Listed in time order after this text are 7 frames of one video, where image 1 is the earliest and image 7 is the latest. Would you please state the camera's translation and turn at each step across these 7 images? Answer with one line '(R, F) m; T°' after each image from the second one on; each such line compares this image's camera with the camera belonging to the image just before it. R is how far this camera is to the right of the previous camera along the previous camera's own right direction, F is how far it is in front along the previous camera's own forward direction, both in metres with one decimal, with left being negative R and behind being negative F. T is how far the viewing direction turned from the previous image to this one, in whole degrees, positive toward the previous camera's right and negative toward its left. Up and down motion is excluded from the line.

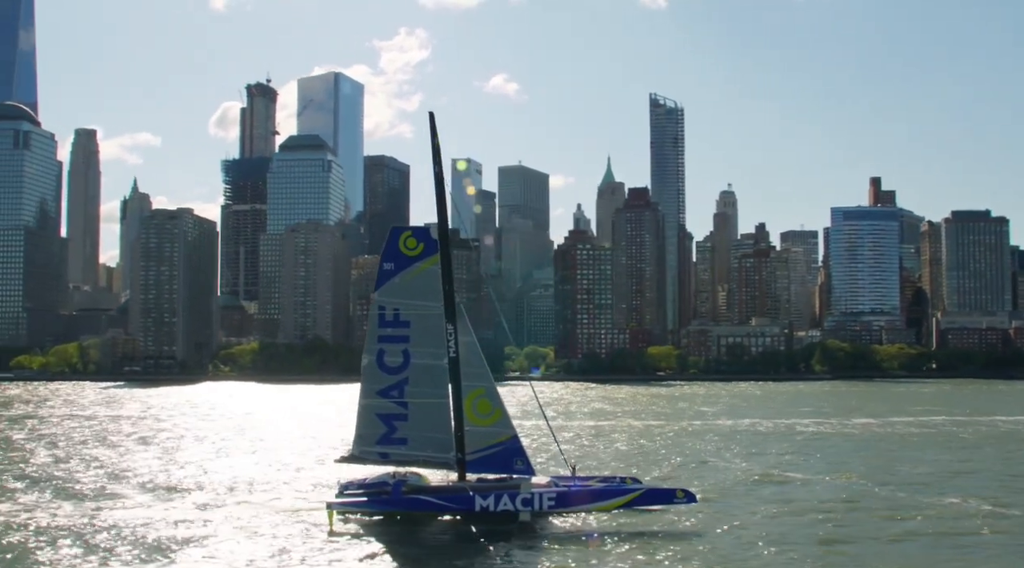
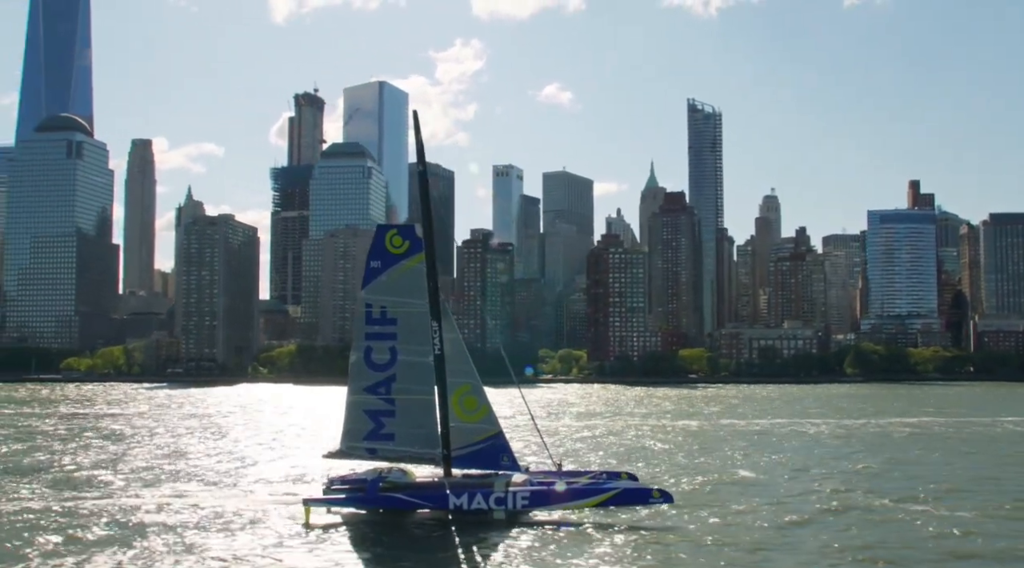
(+3.9, -1.1) m; -4°
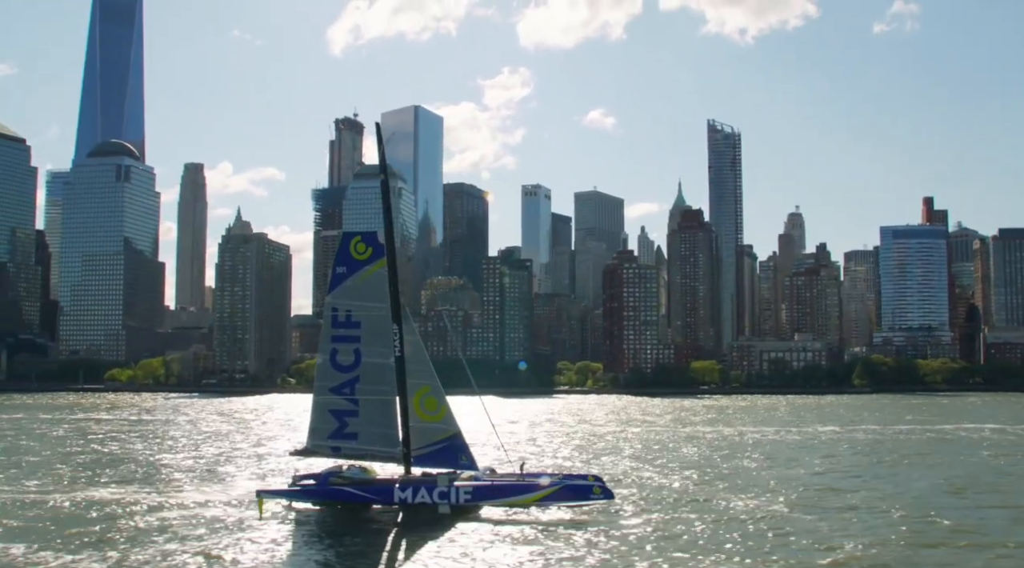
(+5.8, -3.9) m; -4°
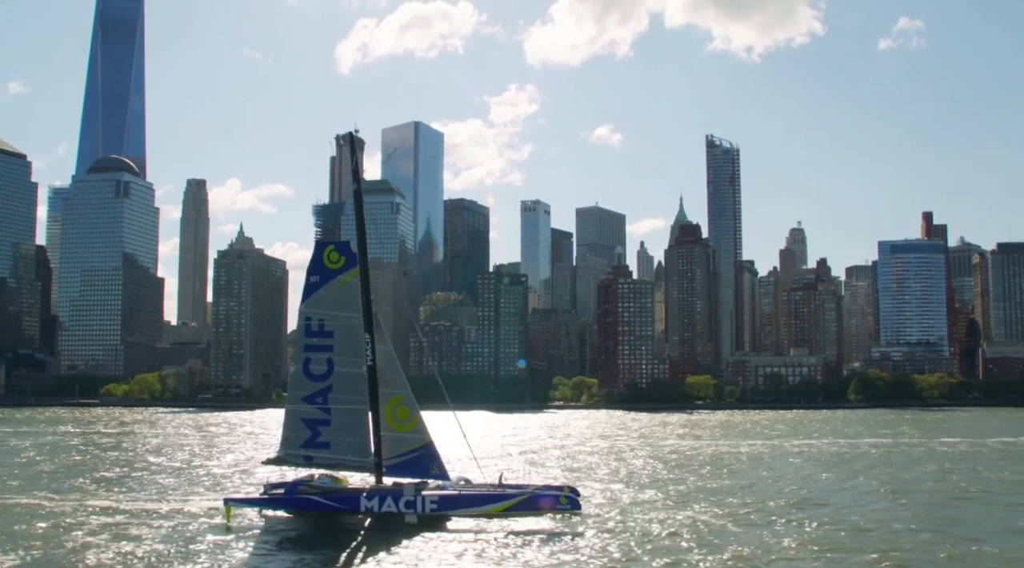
(+2.1, +0.3) m; -1°
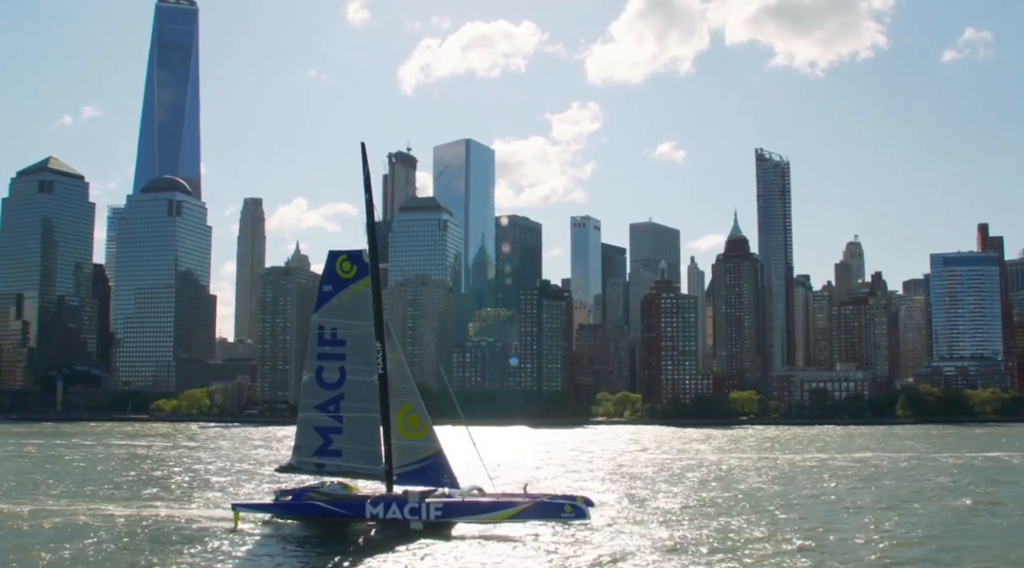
(+3.0, +0.2) m; -4°
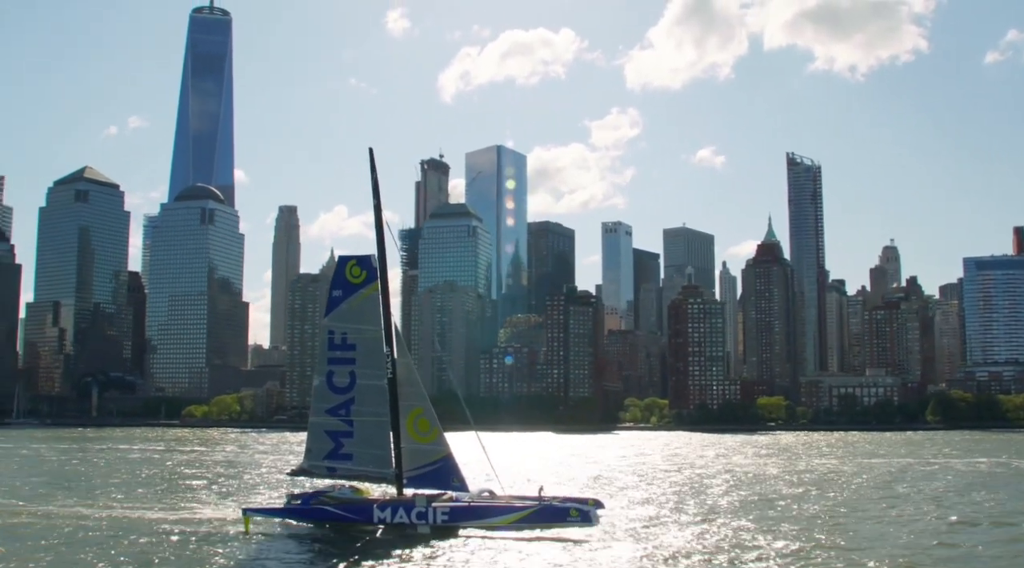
(+1.8, -0.1) m; -2°
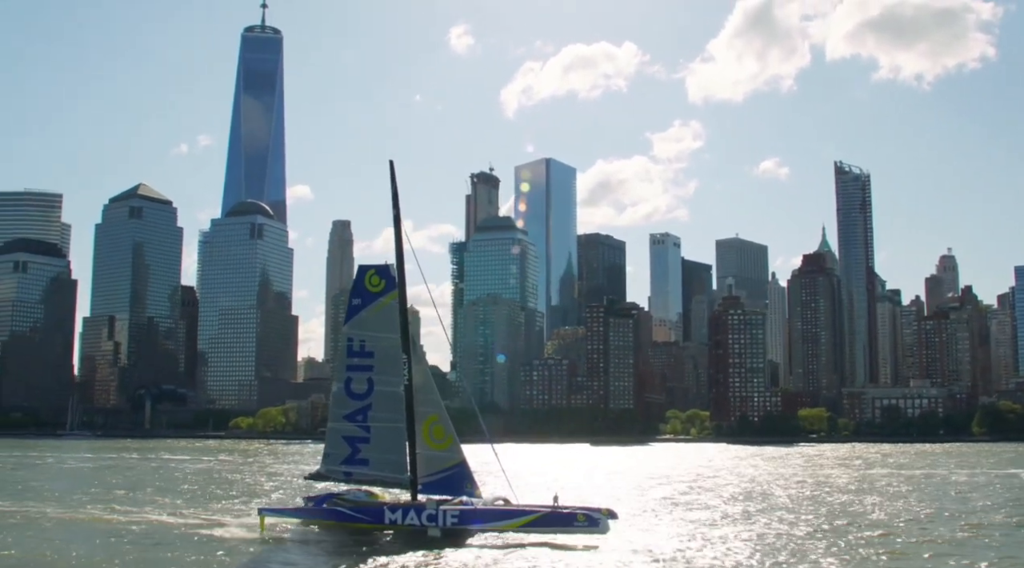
(+2.8, -0.6) m; -4°
